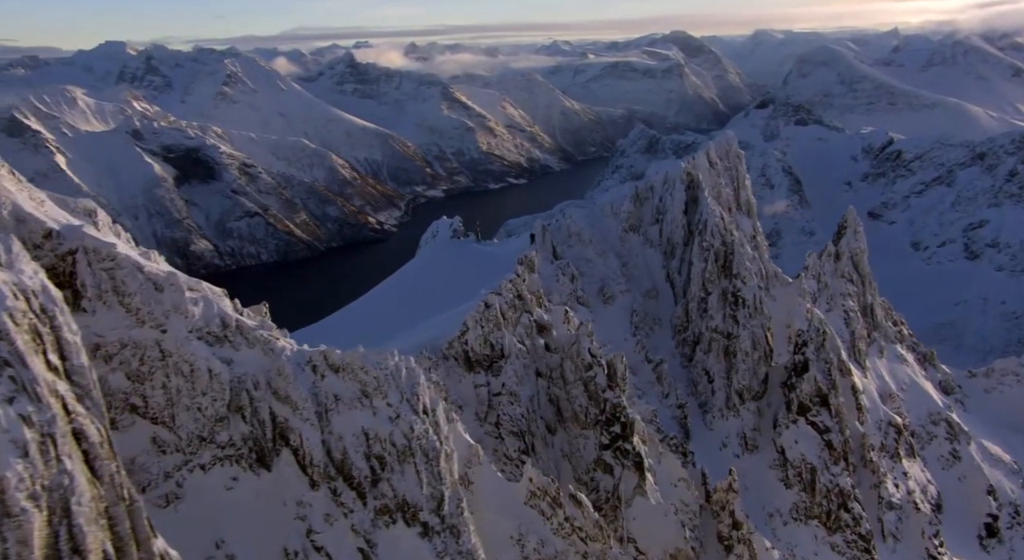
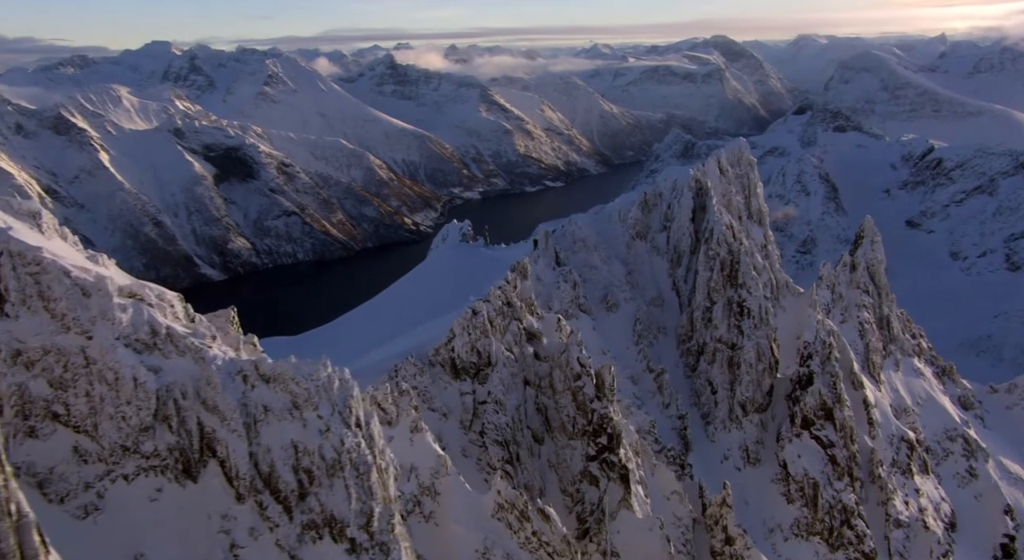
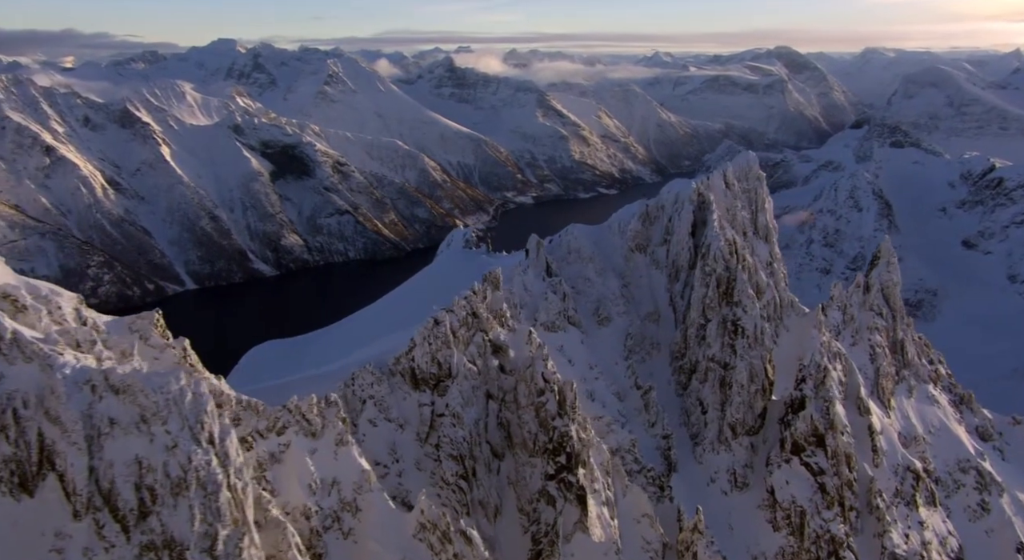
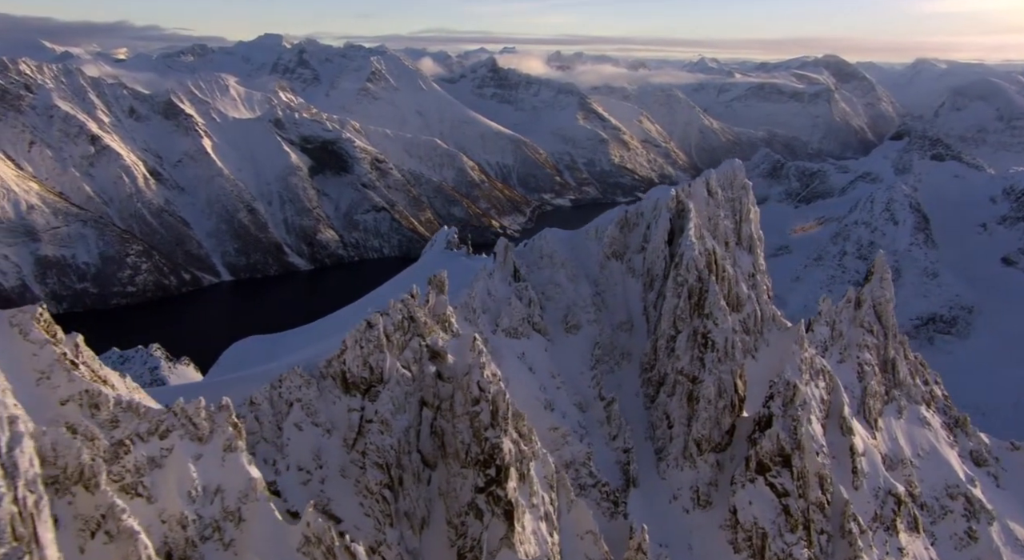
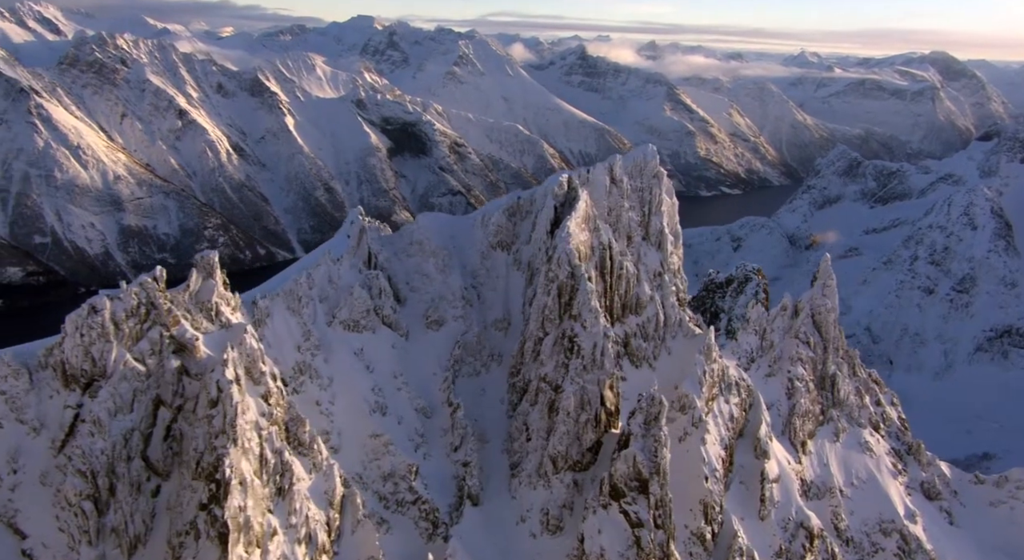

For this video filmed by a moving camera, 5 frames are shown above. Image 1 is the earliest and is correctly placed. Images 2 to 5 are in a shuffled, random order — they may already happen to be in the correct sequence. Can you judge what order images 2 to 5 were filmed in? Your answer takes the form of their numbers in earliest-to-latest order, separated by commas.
2, 3, 4, 5
